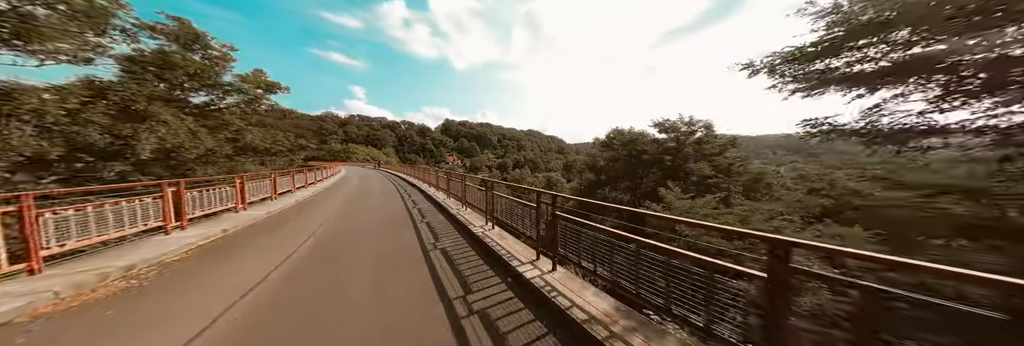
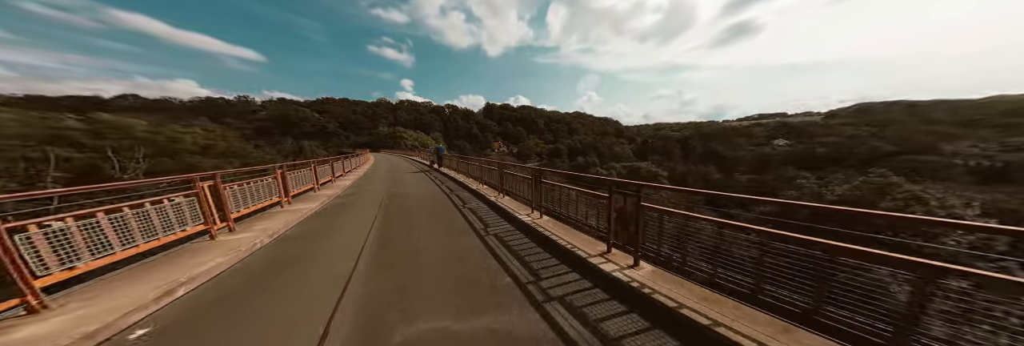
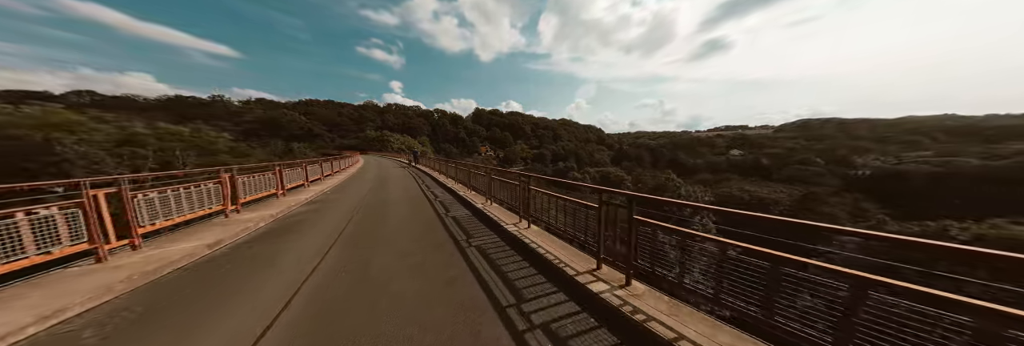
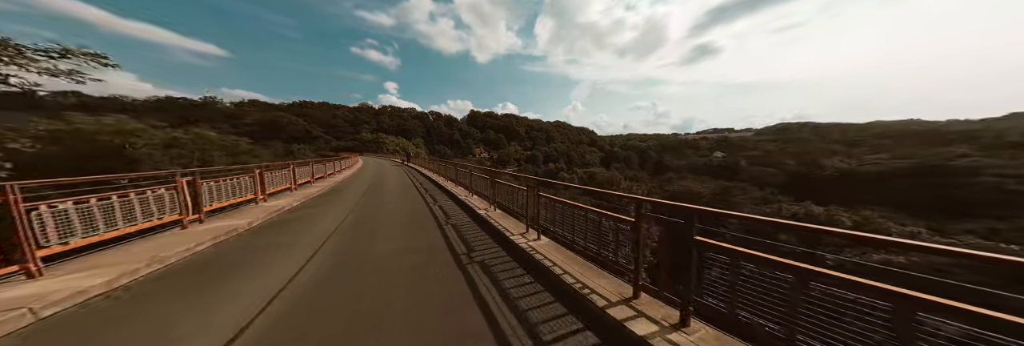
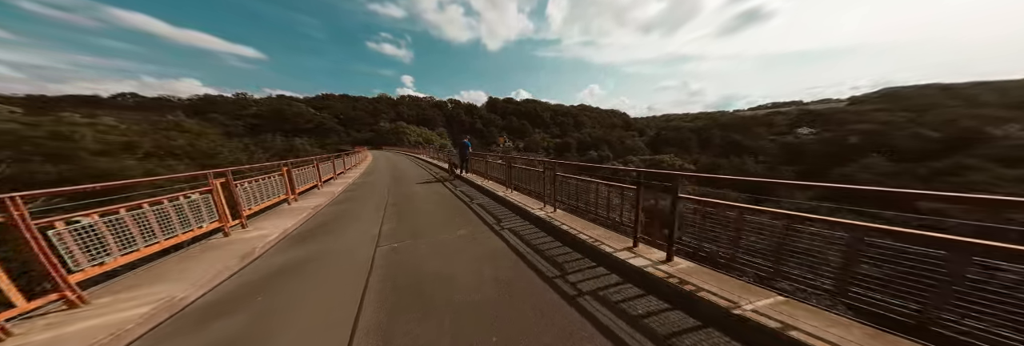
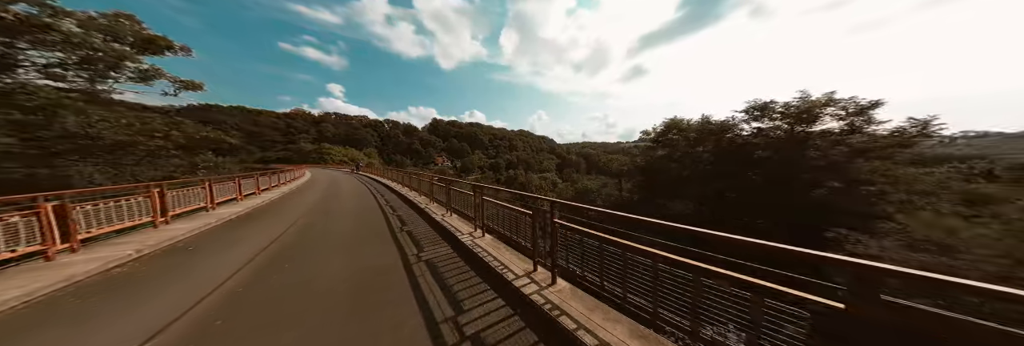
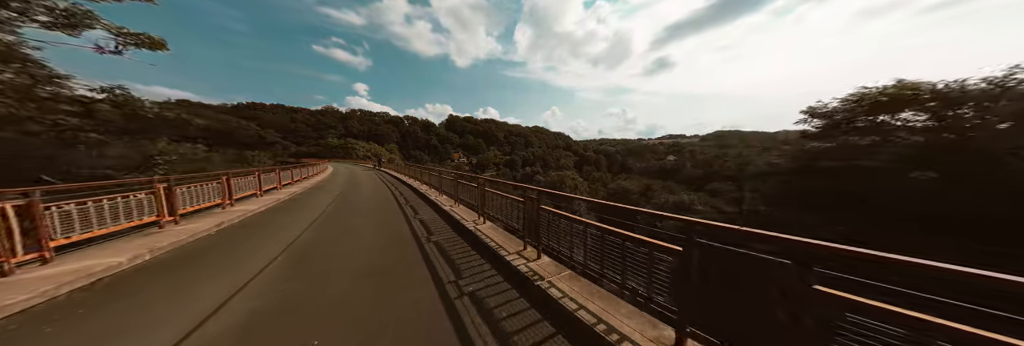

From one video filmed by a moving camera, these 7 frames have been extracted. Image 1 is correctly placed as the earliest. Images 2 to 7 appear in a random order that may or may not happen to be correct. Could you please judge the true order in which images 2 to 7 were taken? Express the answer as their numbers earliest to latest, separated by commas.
6, 7, 4, 3, 2, 5
